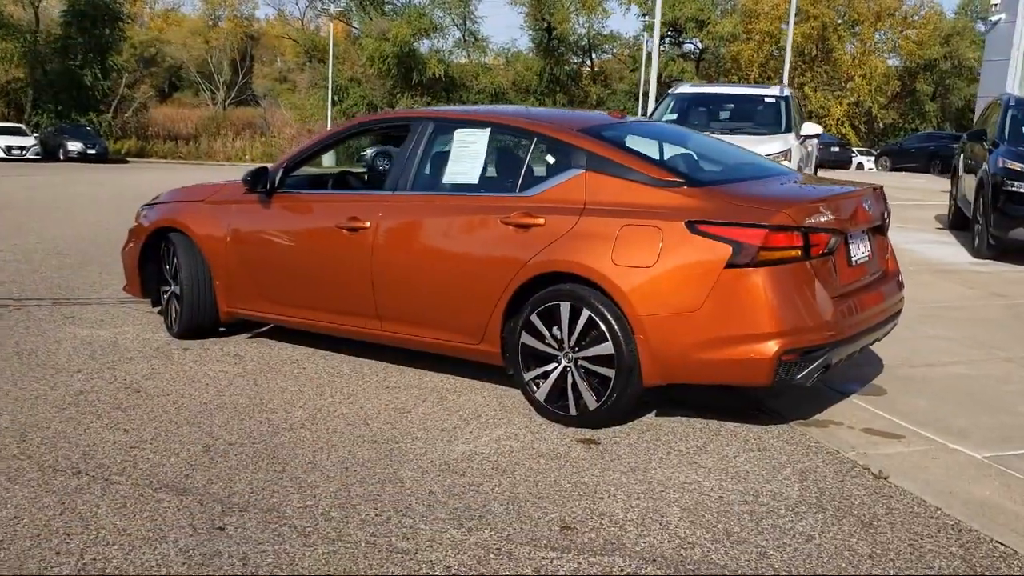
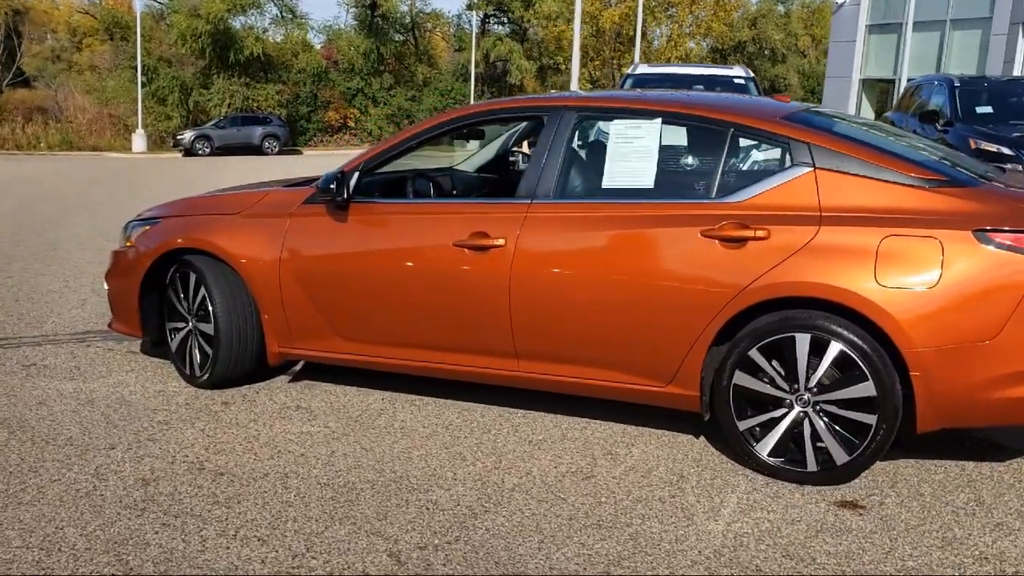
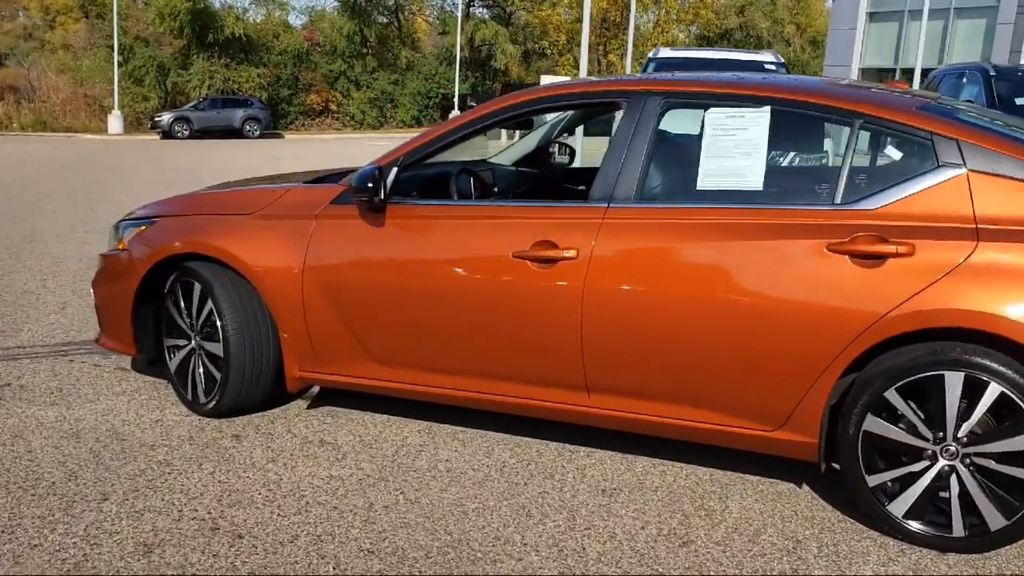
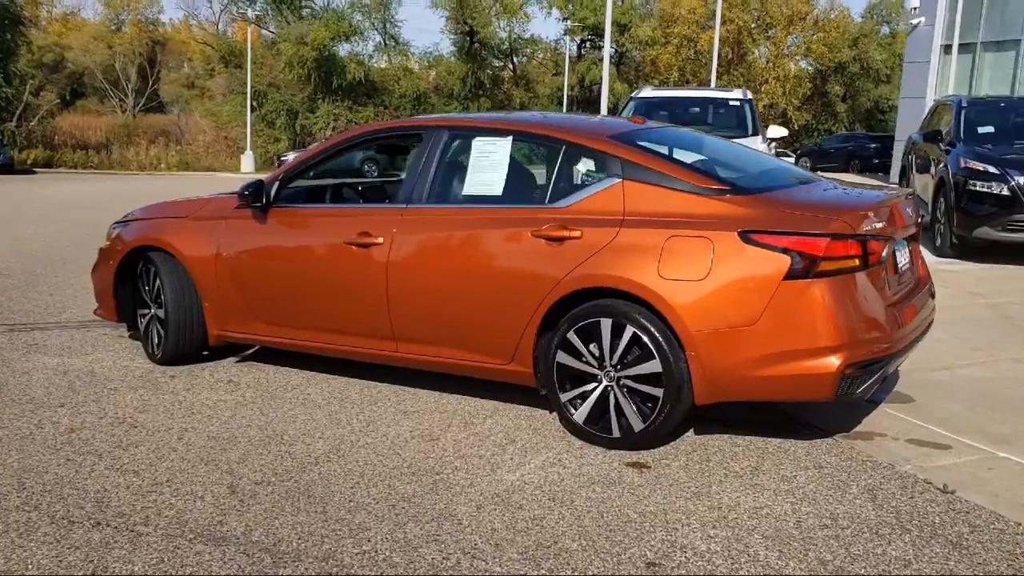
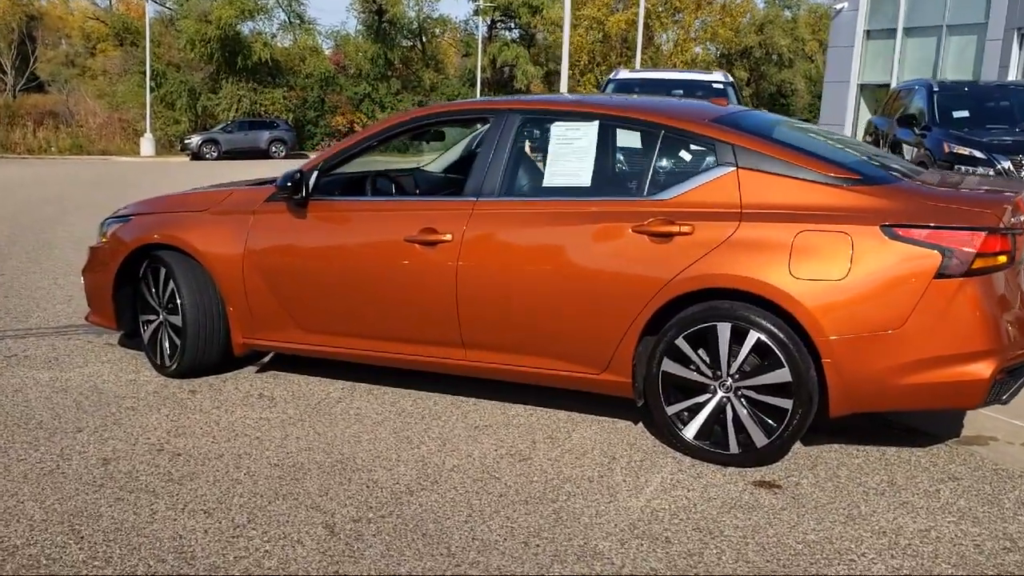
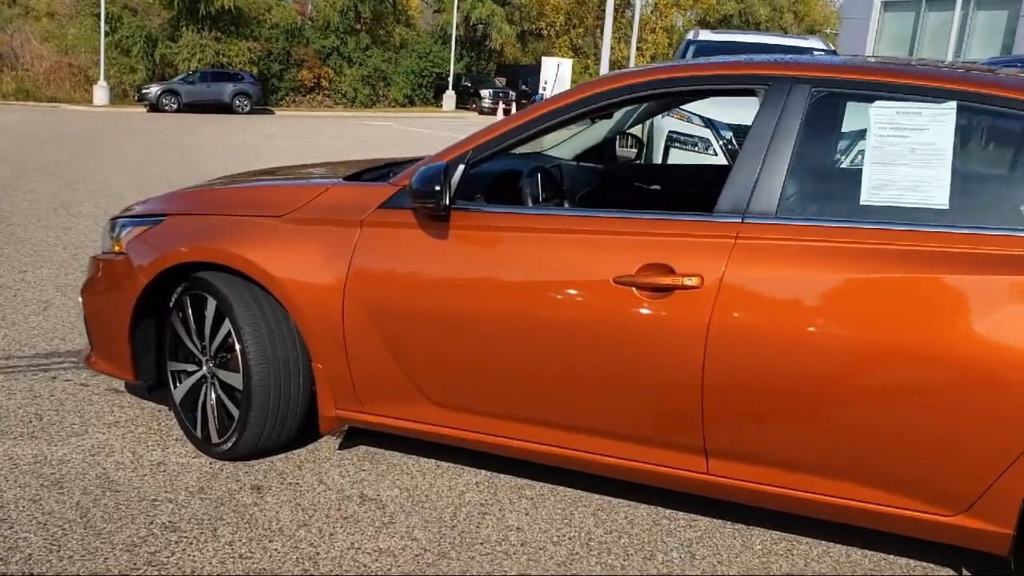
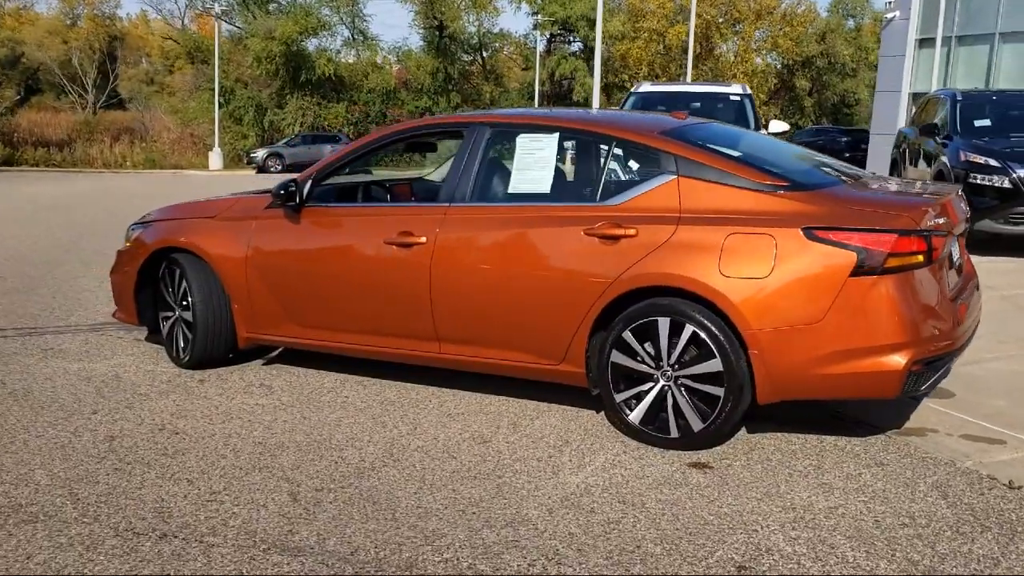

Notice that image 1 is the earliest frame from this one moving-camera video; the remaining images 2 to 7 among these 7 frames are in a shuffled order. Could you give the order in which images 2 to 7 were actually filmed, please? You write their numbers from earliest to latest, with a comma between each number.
4, 7, 5, 2, 3, 6
